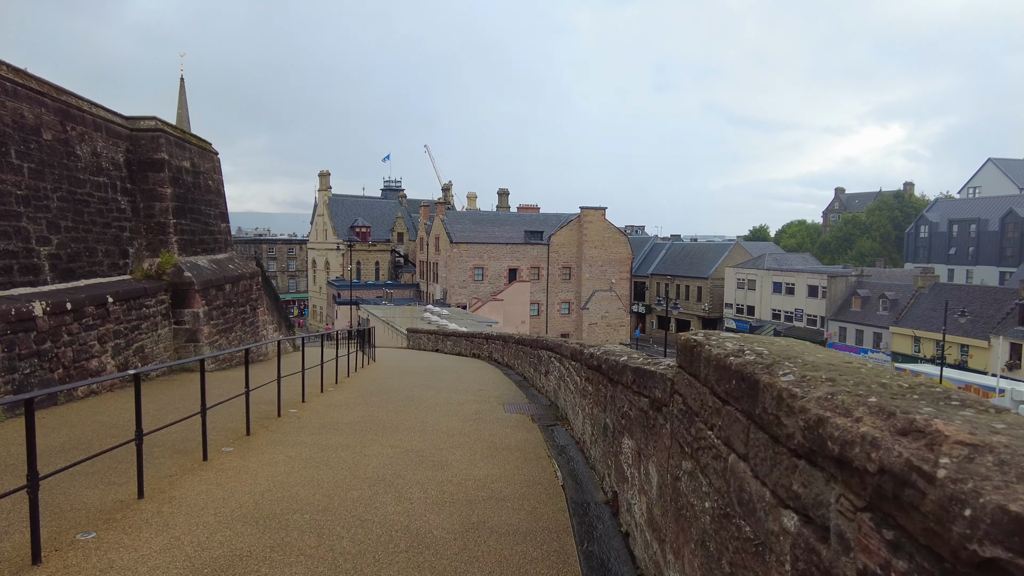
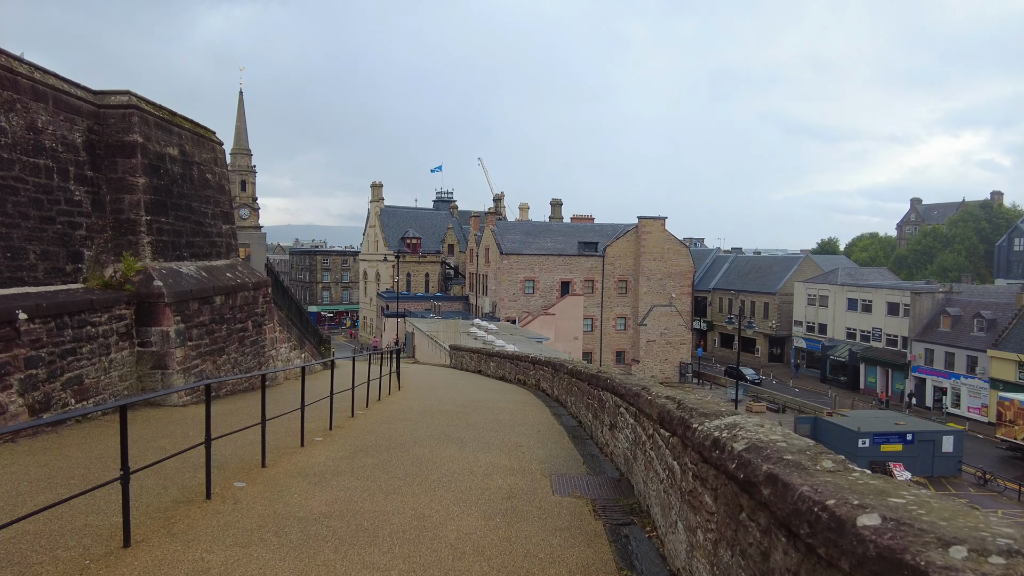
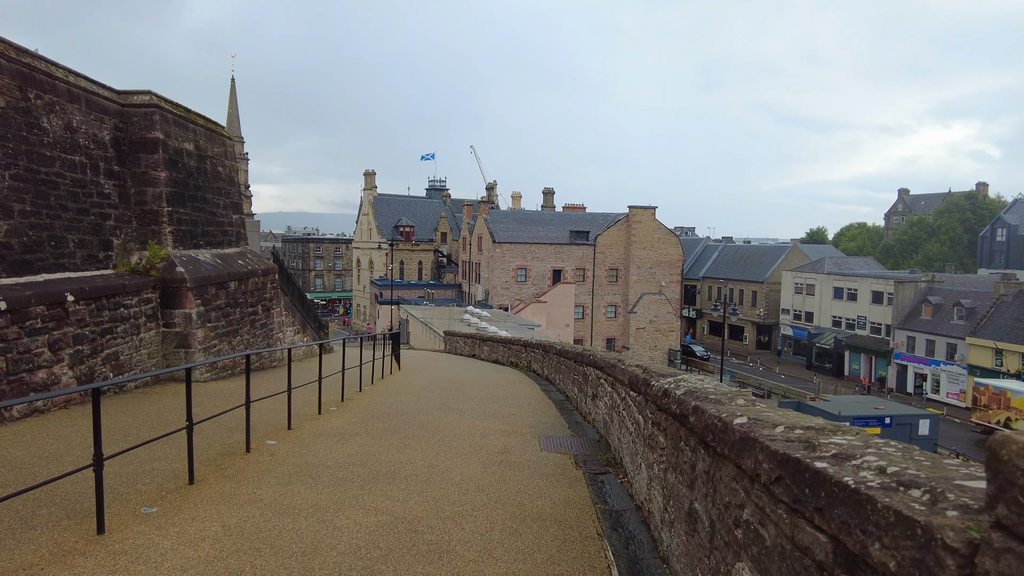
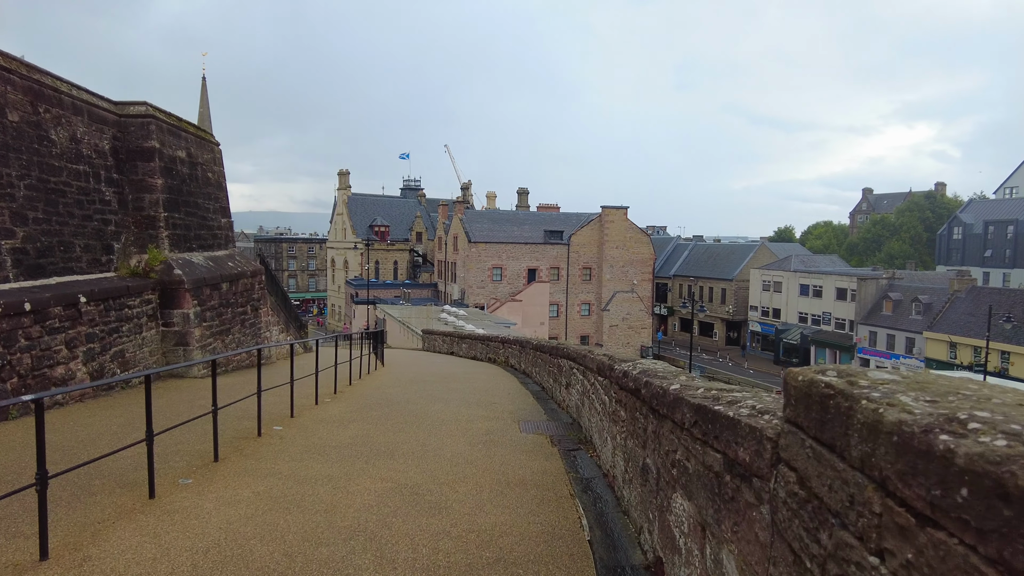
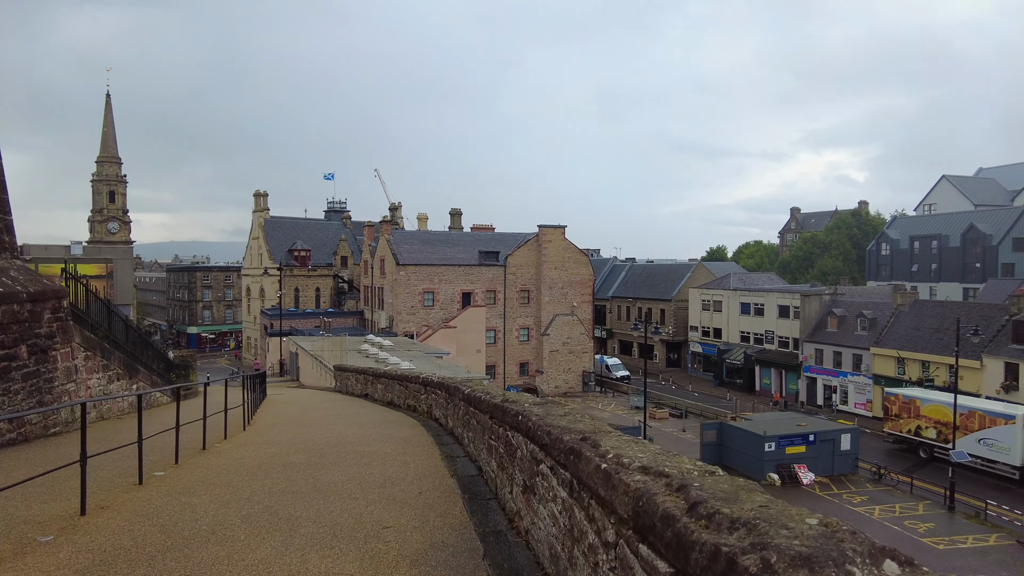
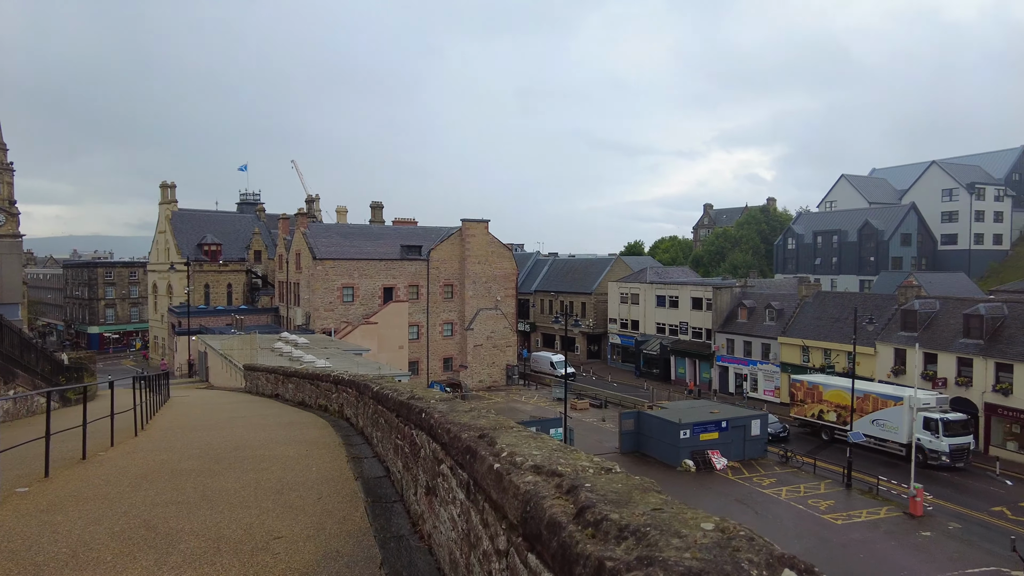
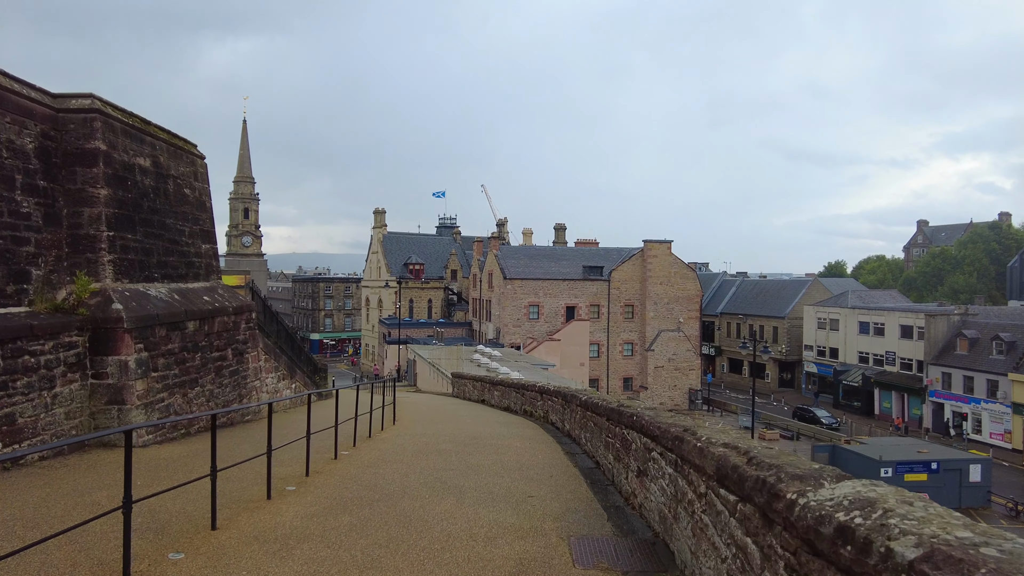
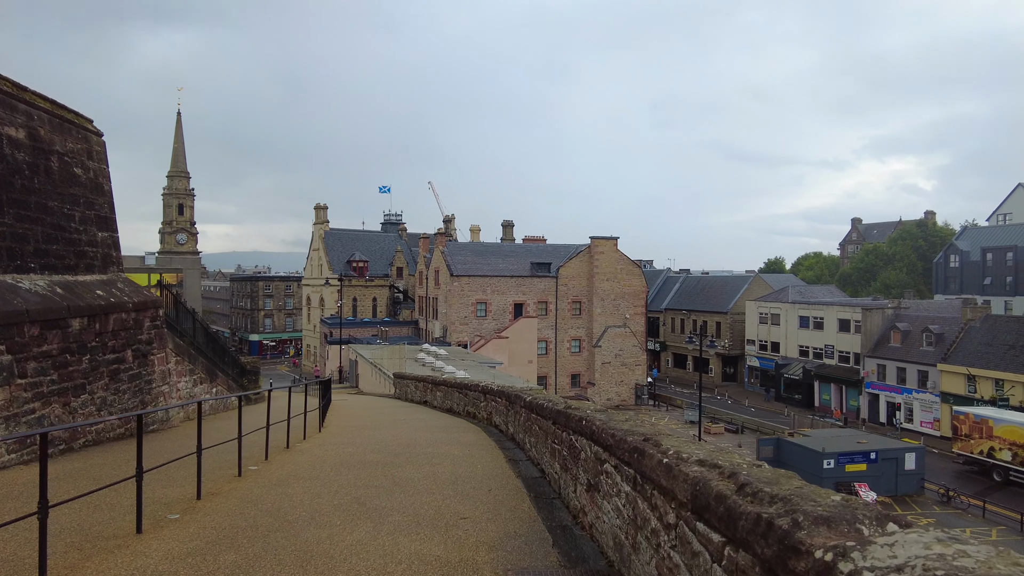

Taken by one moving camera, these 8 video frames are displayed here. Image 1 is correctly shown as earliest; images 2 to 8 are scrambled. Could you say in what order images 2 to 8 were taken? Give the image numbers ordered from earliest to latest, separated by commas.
4, 3, 2, 7, 8, 5, 6
